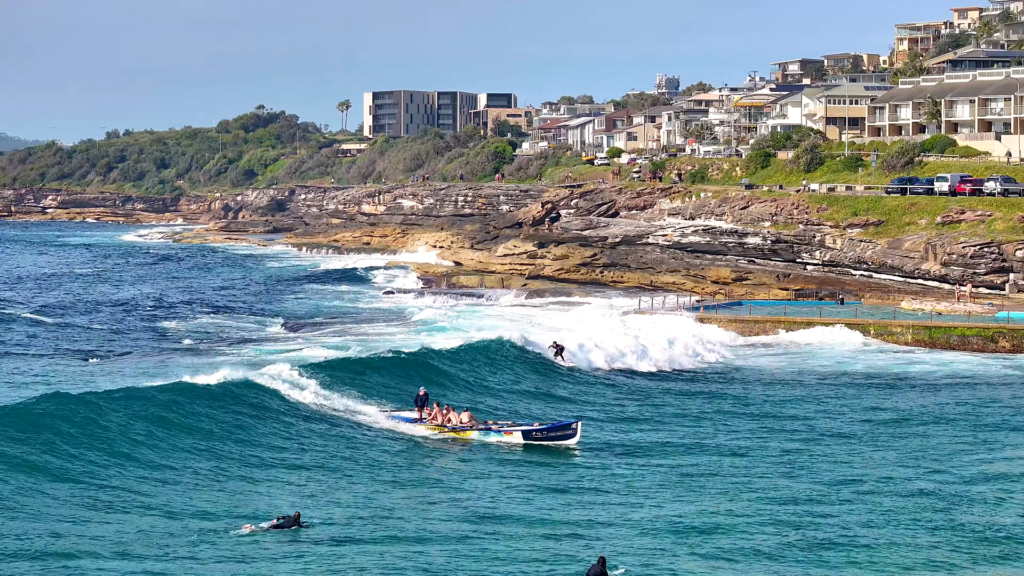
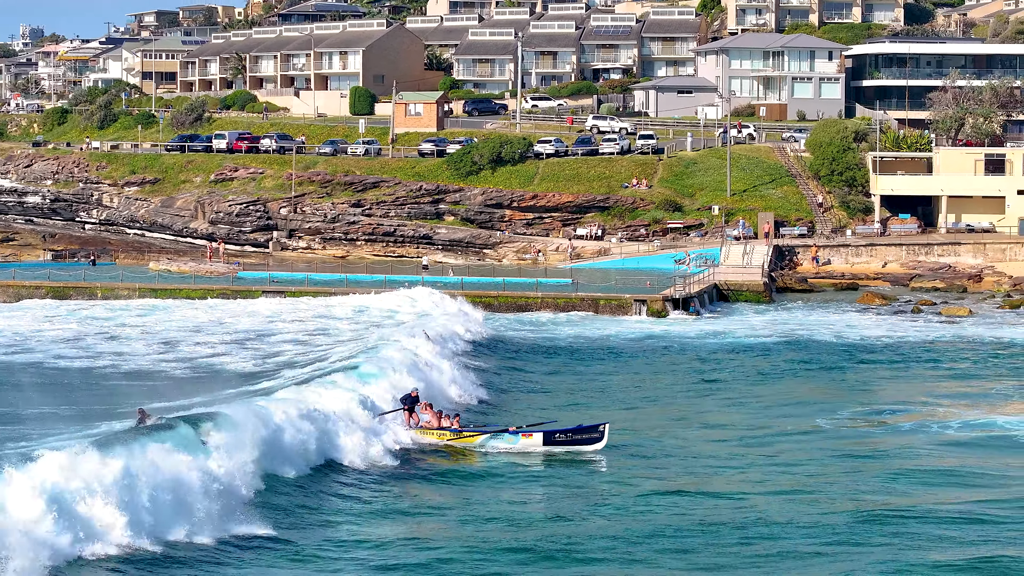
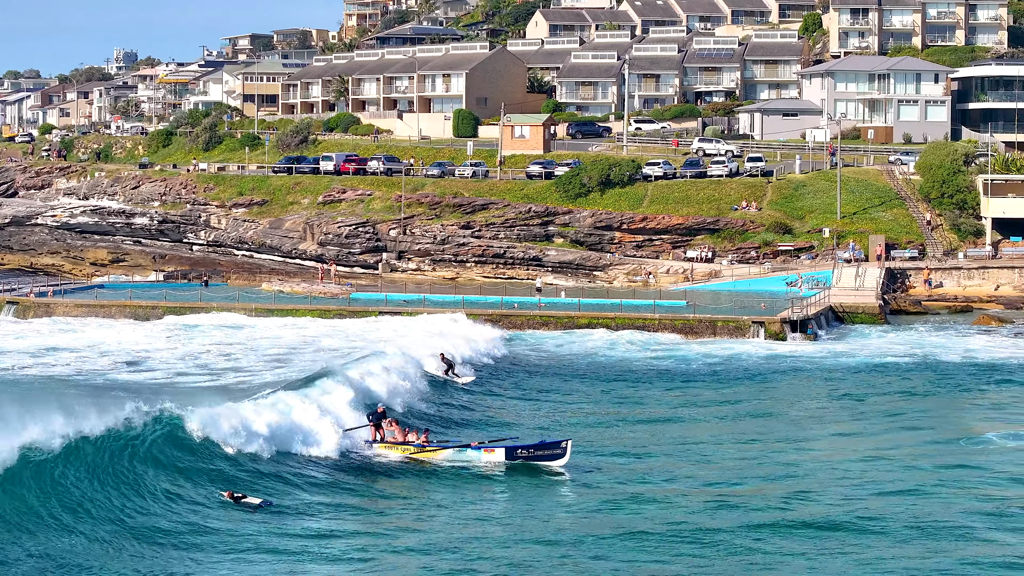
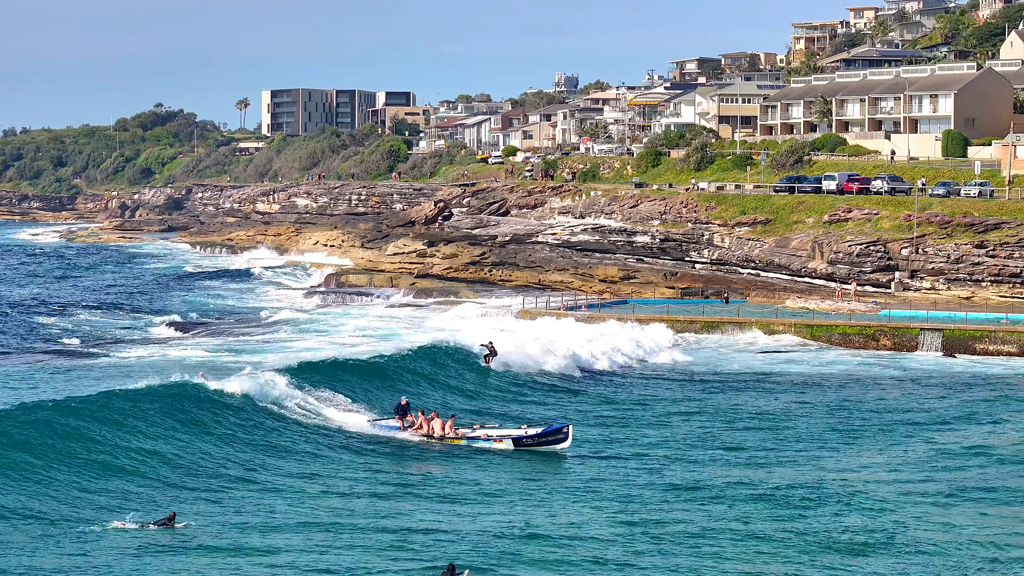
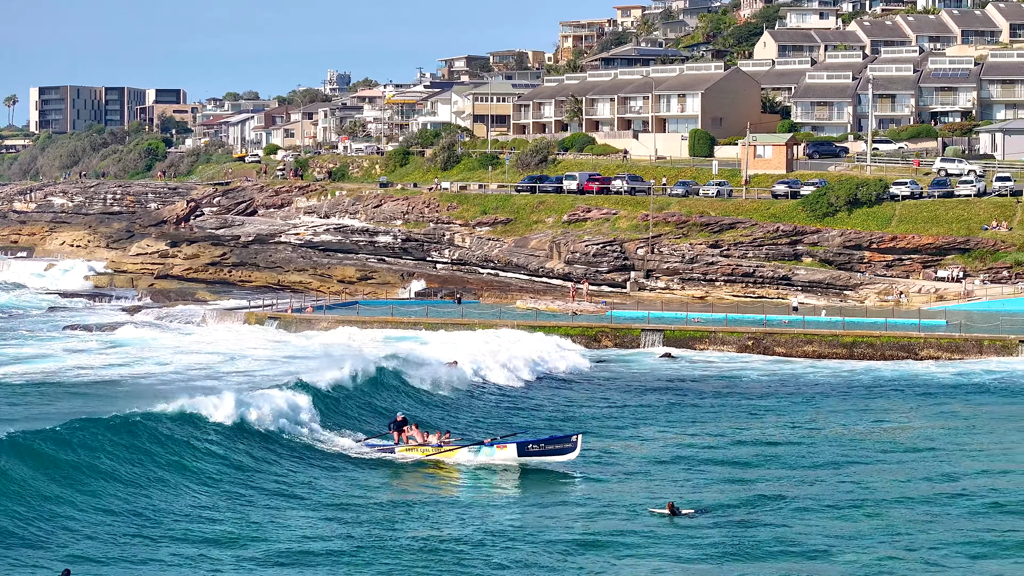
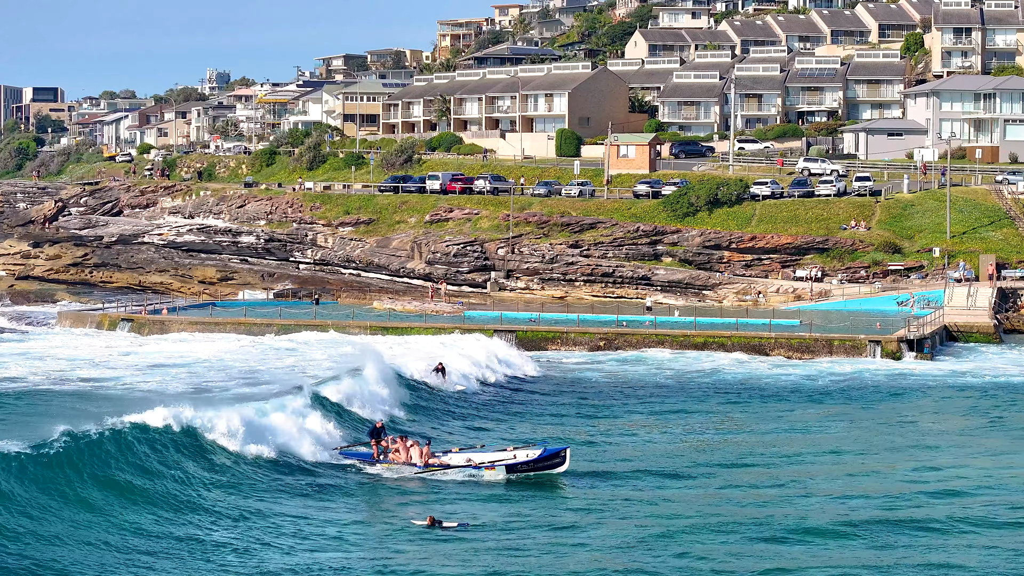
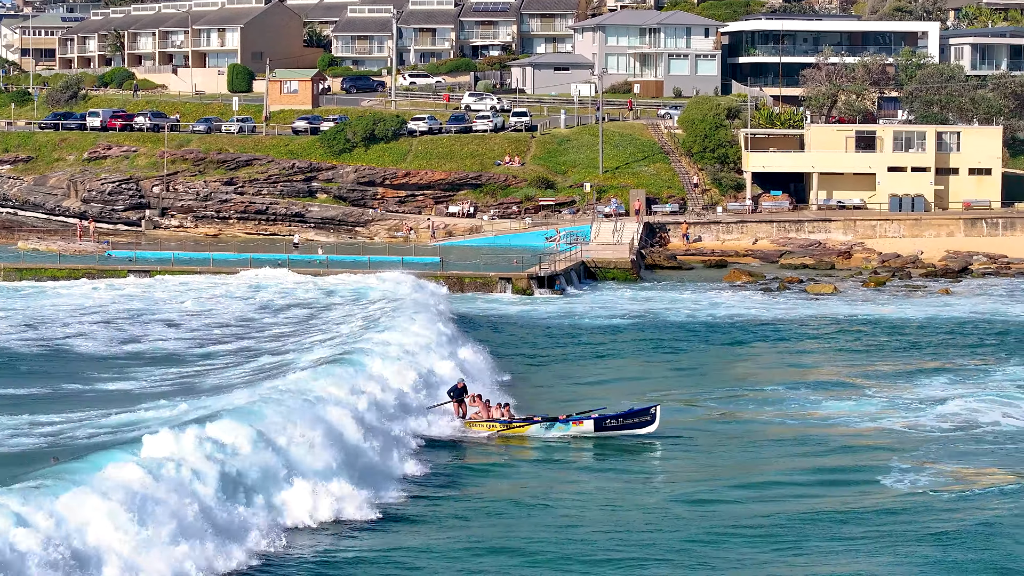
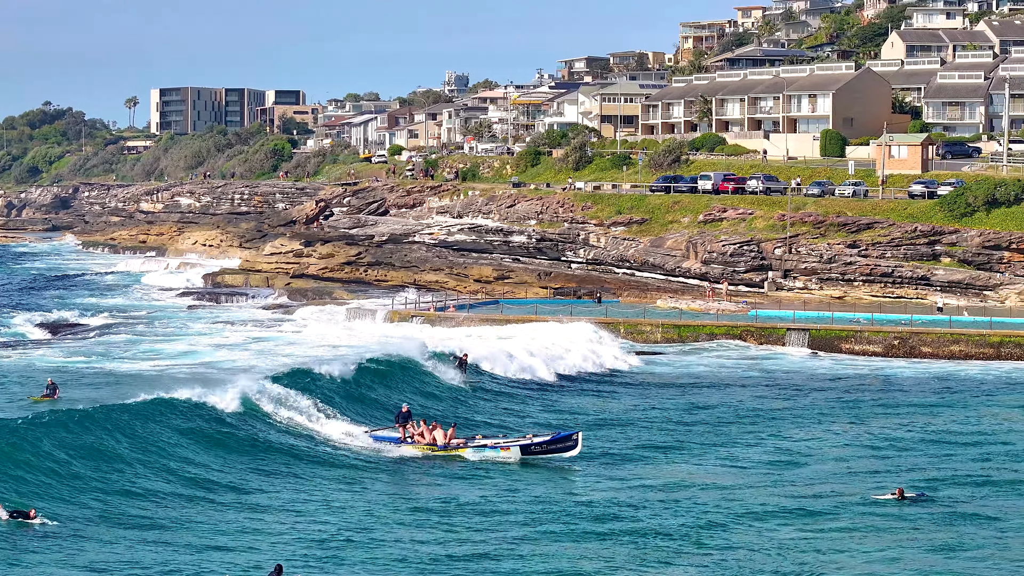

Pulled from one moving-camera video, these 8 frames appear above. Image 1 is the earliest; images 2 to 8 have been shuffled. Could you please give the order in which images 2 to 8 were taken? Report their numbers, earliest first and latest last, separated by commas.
4, 8, 5, 6, 3, 2, 7
